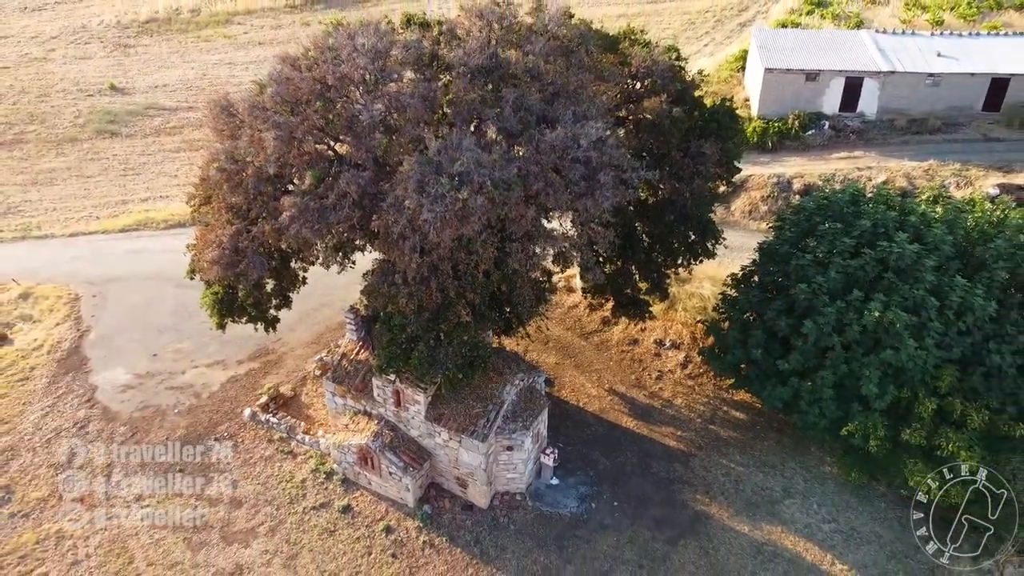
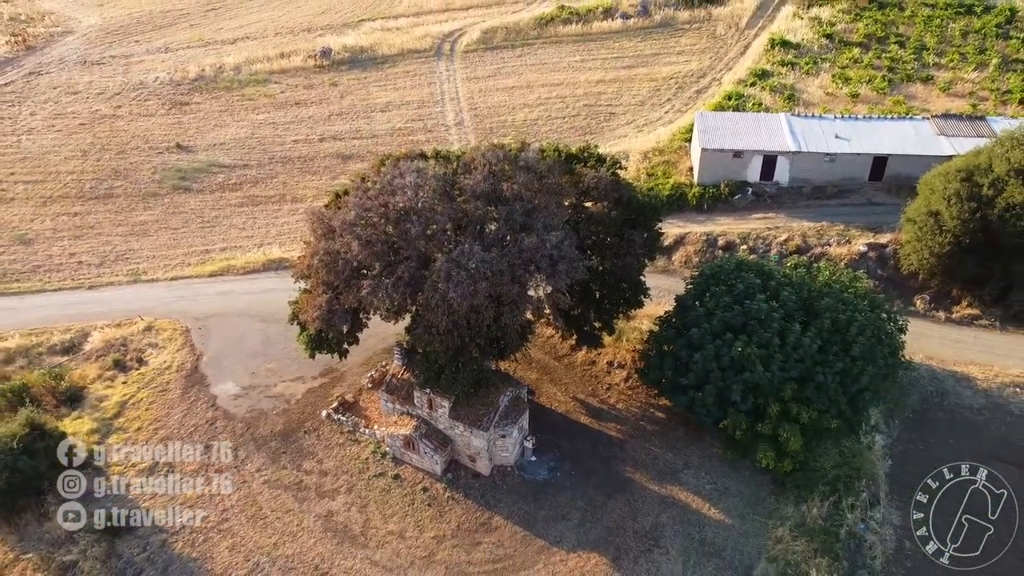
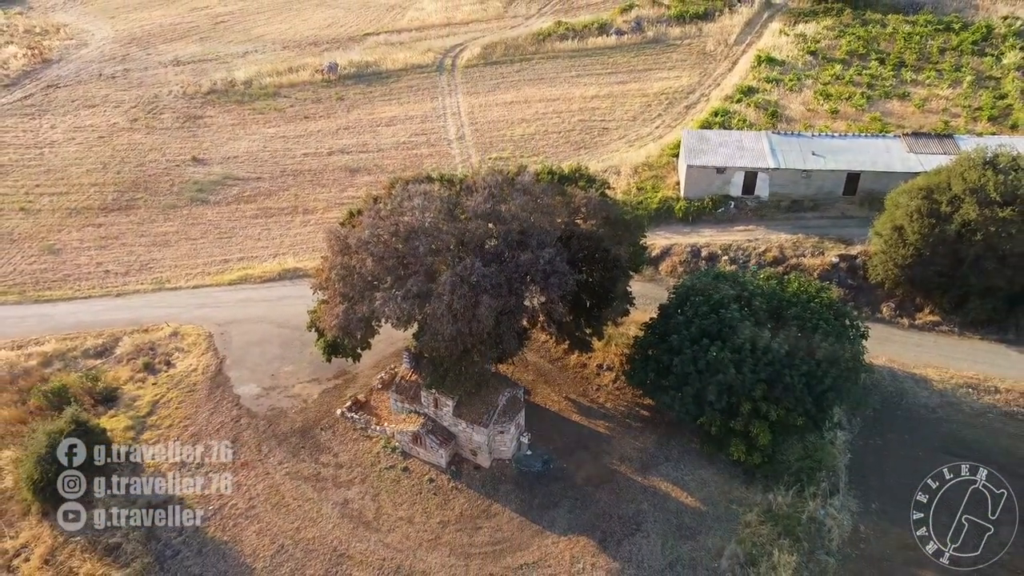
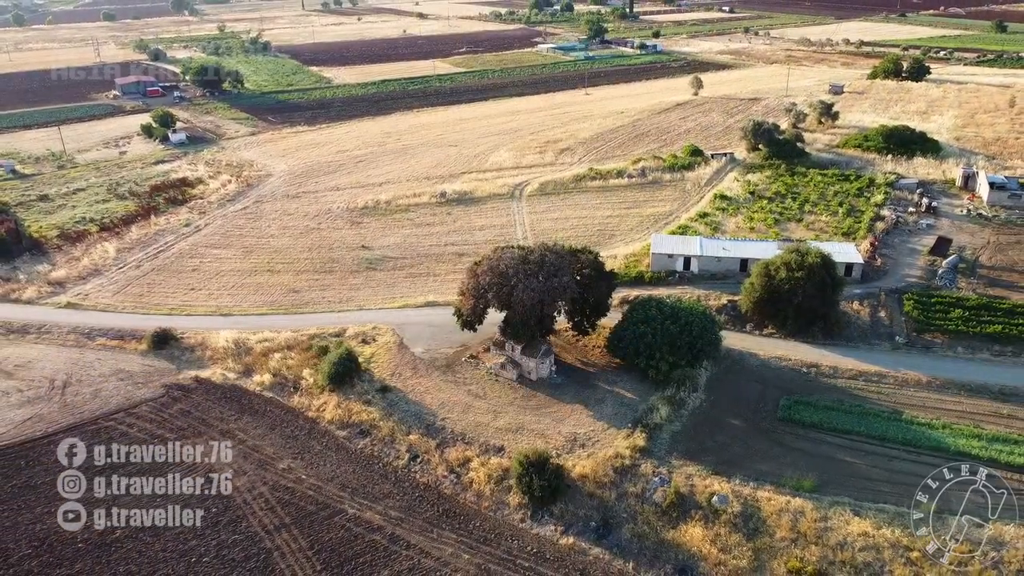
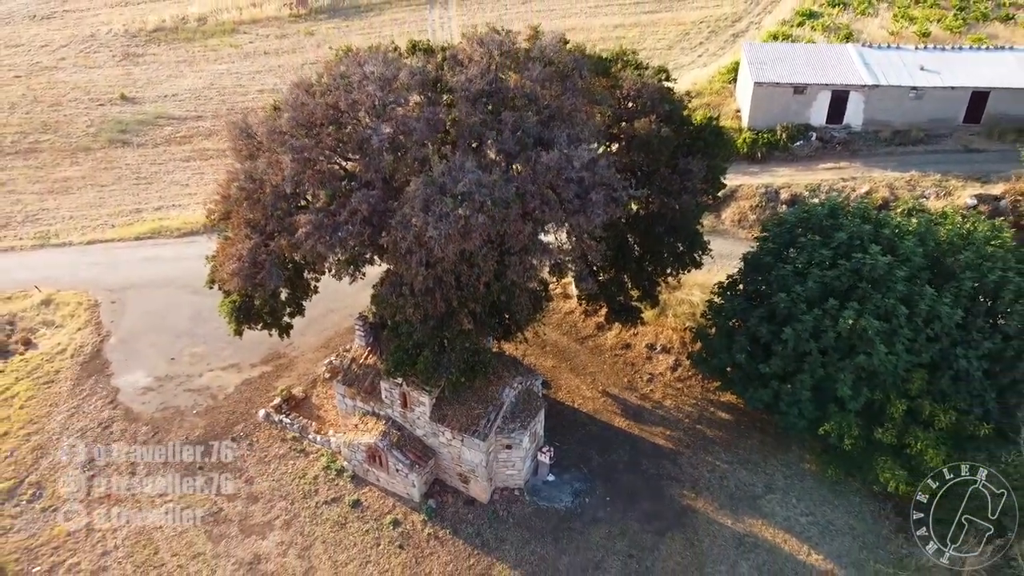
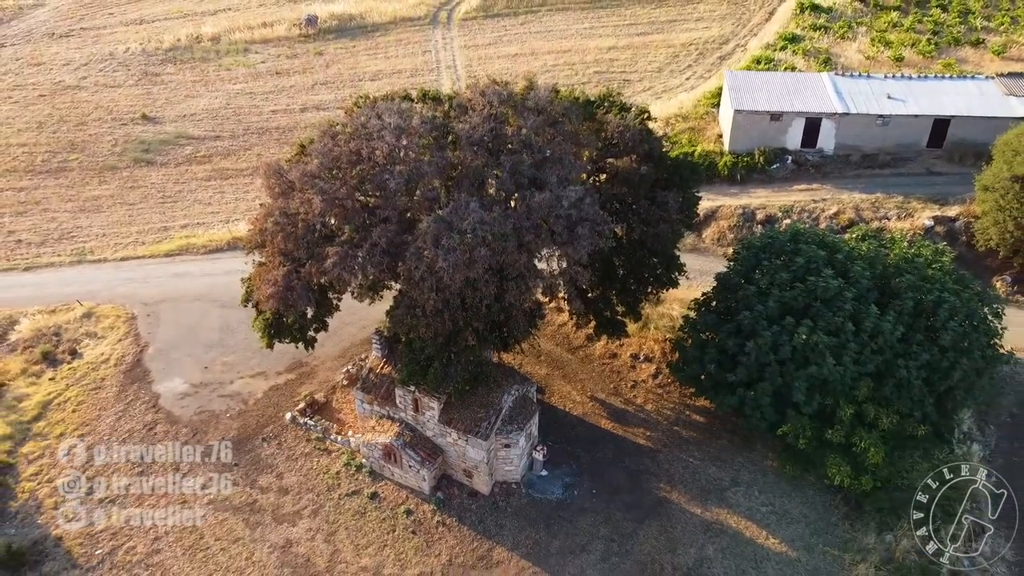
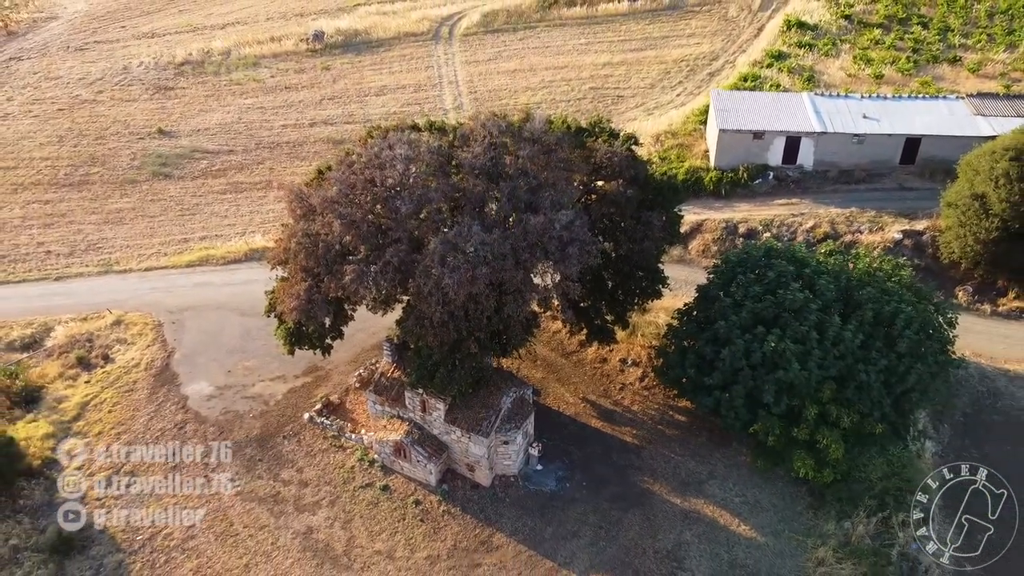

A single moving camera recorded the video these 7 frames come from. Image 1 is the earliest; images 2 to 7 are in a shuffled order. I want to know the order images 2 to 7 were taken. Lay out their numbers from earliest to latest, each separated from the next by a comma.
5, 6, 7, 2, 3, 4
